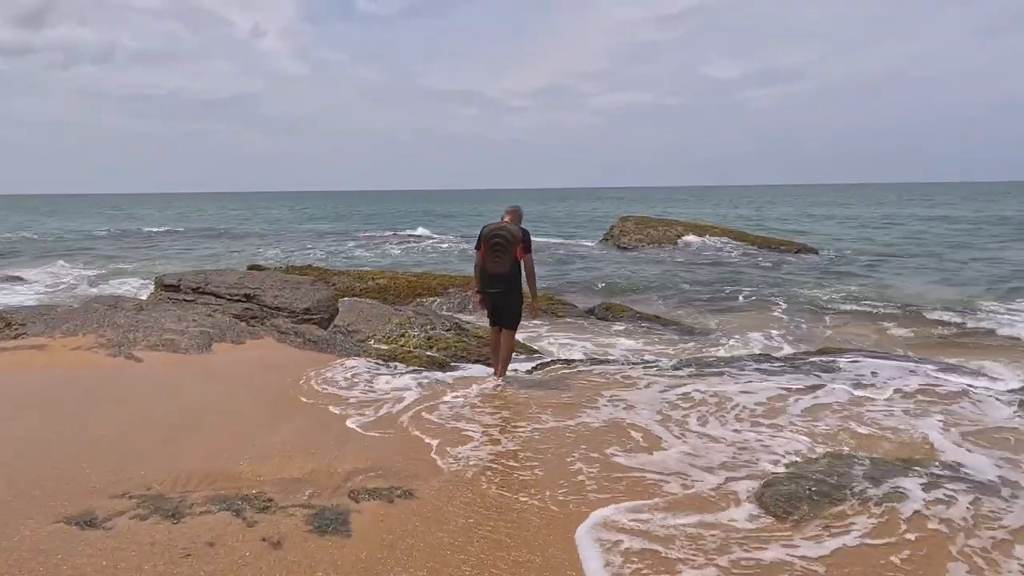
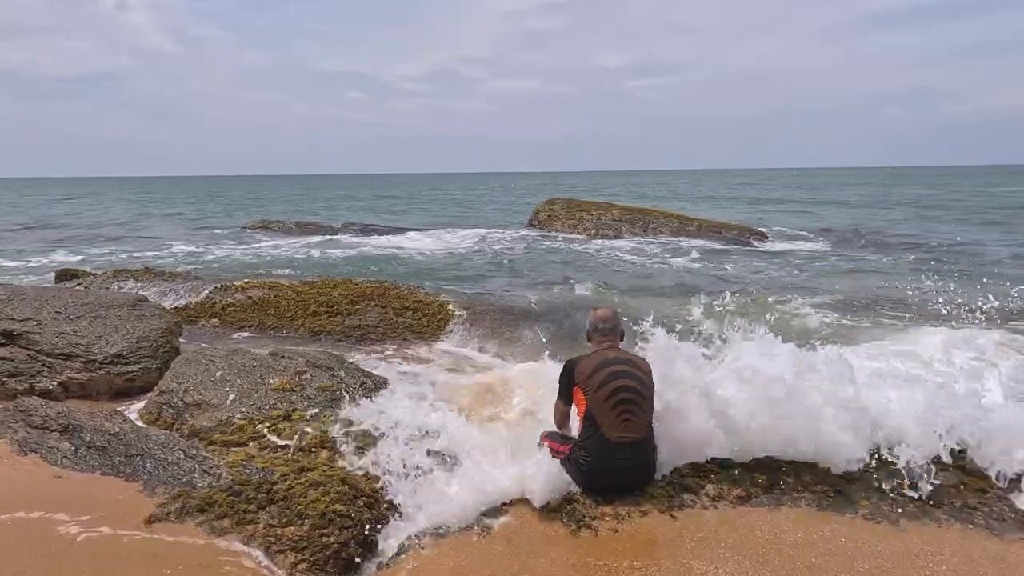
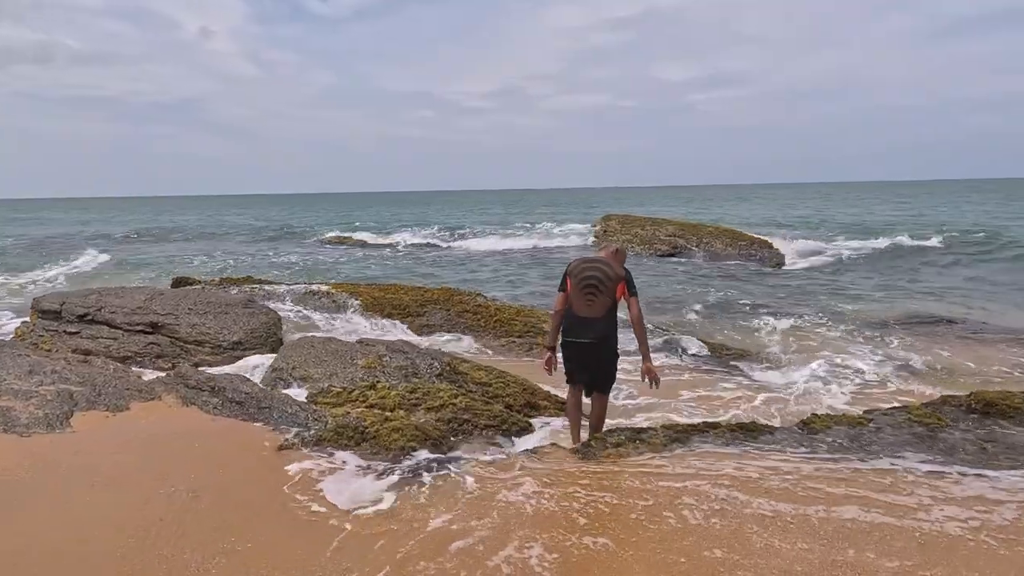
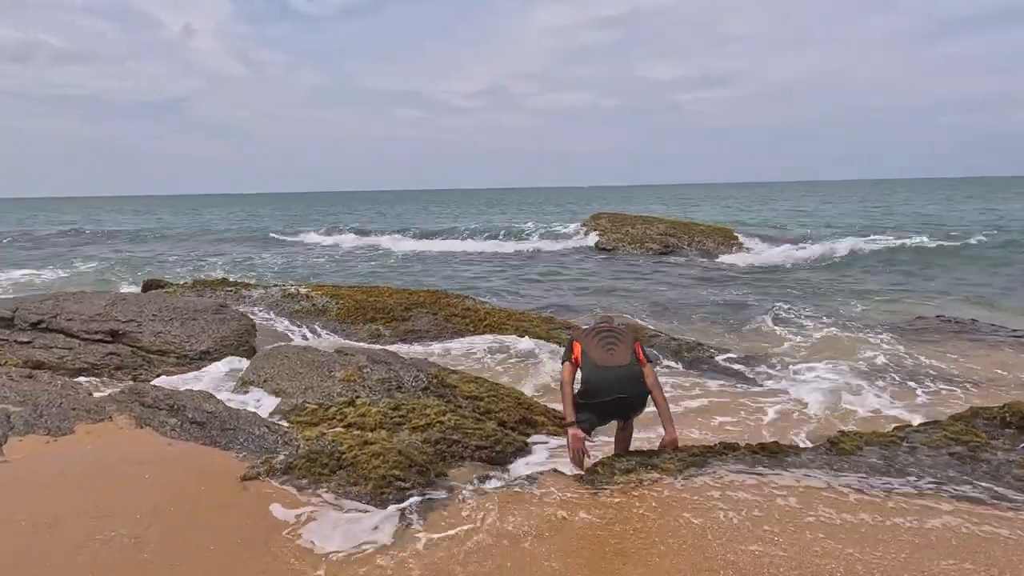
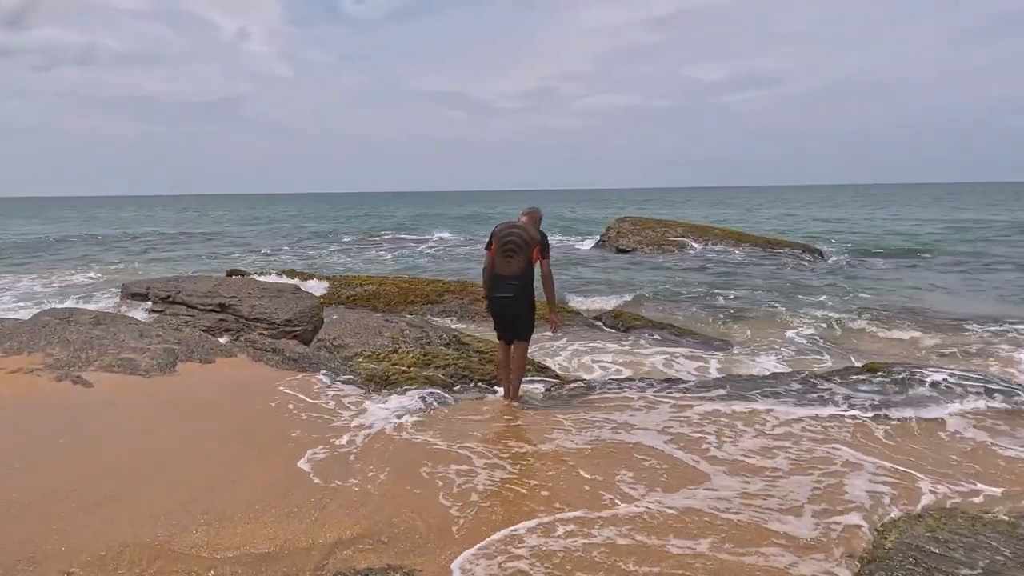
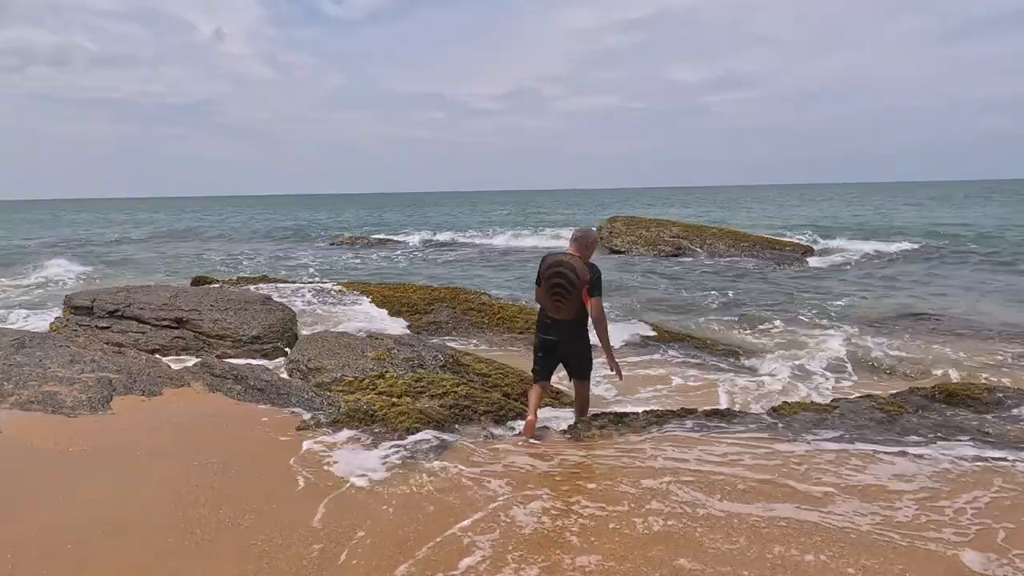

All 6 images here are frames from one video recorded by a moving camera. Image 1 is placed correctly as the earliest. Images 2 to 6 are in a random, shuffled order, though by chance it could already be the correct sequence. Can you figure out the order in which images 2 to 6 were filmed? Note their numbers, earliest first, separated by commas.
5, 6, 3, 4, 2
